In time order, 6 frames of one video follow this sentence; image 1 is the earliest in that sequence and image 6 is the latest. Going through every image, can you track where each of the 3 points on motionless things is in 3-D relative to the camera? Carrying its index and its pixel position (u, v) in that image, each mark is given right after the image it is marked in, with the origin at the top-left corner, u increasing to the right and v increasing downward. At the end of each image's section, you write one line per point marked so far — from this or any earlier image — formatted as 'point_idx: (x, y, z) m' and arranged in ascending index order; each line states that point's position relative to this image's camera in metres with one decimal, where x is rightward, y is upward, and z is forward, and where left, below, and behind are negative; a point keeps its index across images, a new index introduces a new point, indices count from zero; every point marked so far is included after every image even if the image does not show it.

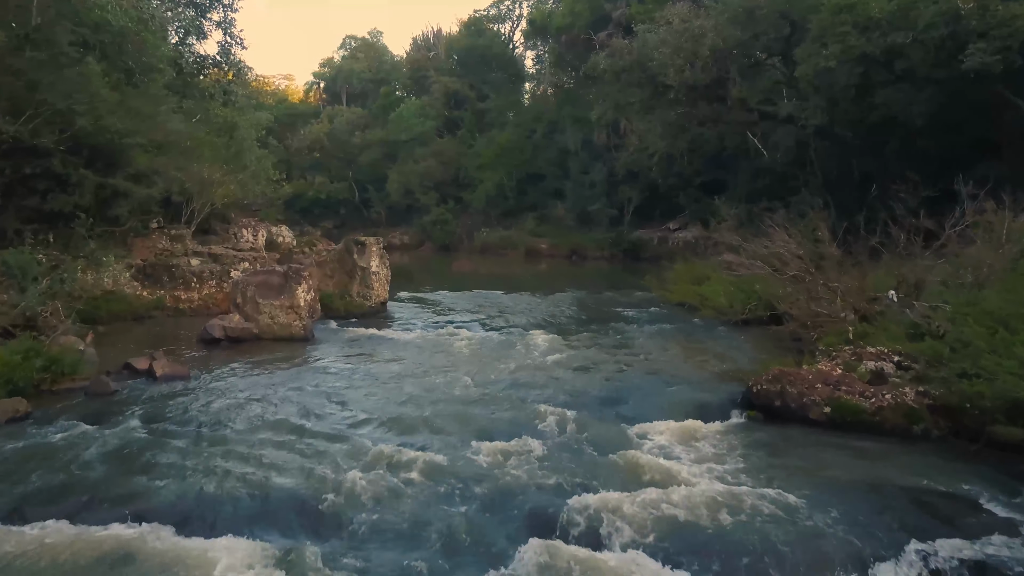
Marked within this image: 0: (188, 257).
0: (-7.0, +0.7, +18.2) m
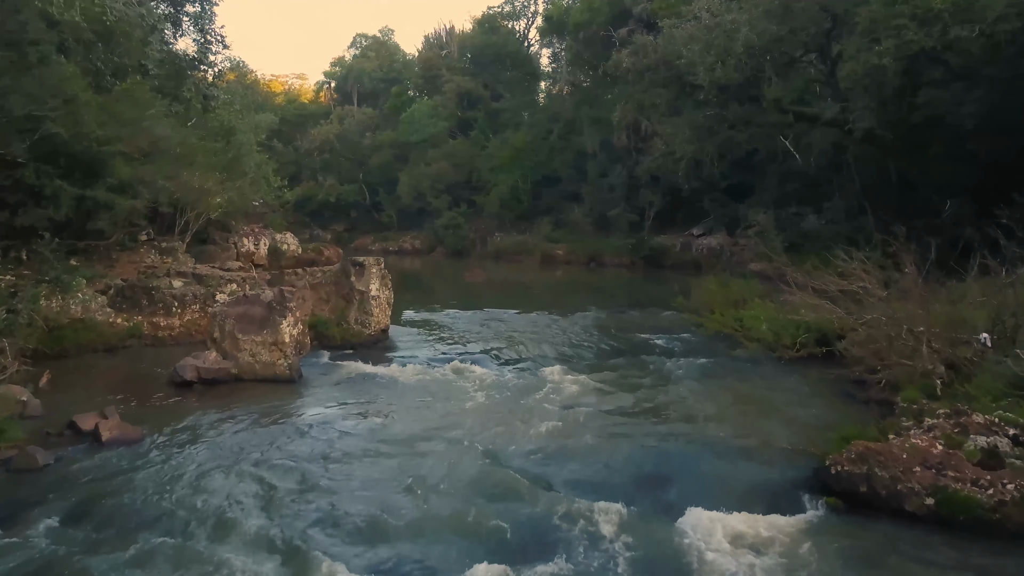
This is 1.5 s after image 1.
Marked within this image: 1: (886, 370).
0: (-6.7, +0.2, +16.5) m
1: (+4.6, -1.0, +10.3) m
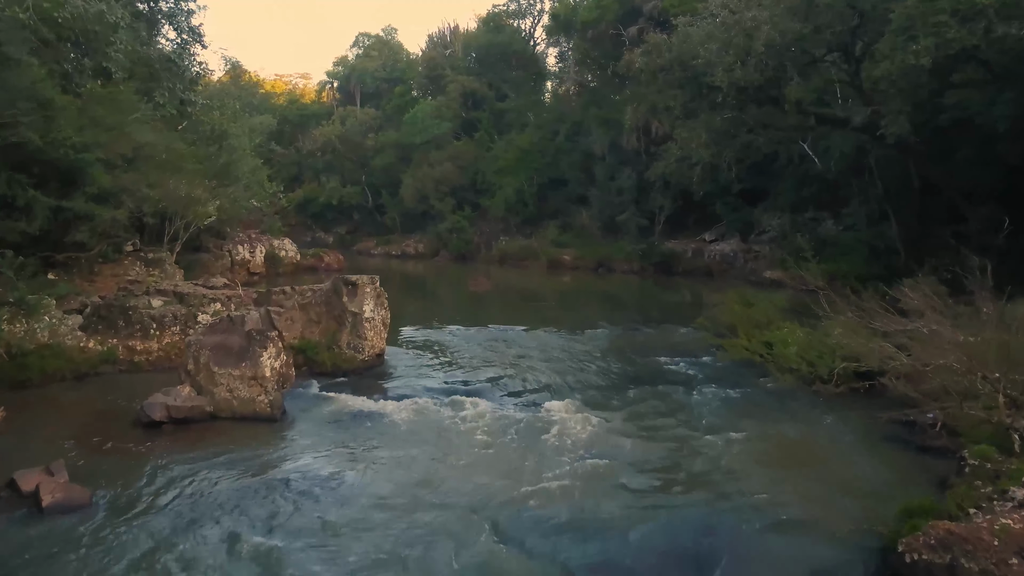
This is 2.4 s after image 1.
0: (-6.6, -0.1, +15.3) m
1: (+4.6, -1.4, +9.0) m
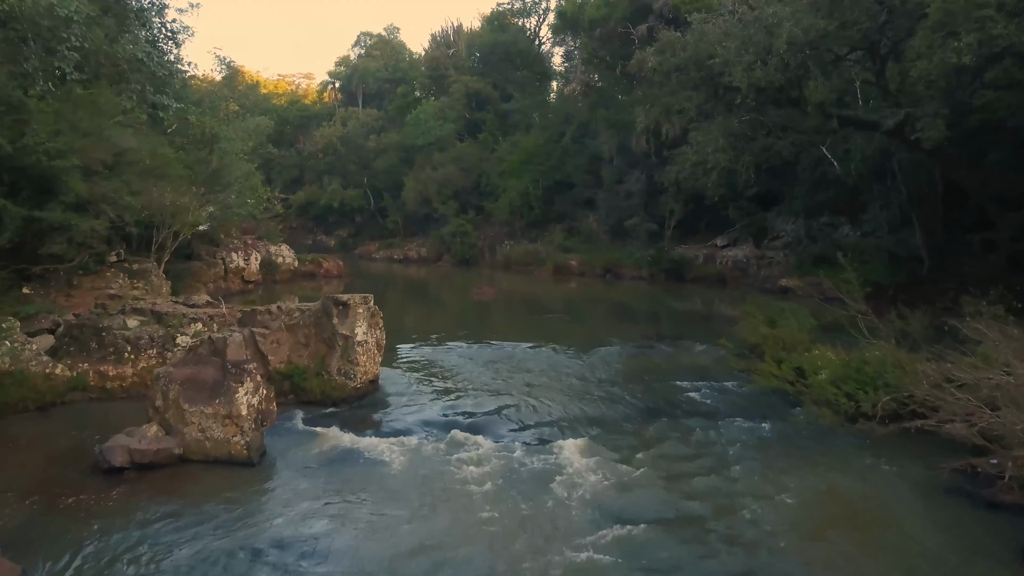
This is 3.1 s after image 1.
0: (-6.5, -0.5, +14.1) m
1: (+4.7, -1.7, +7.8) m
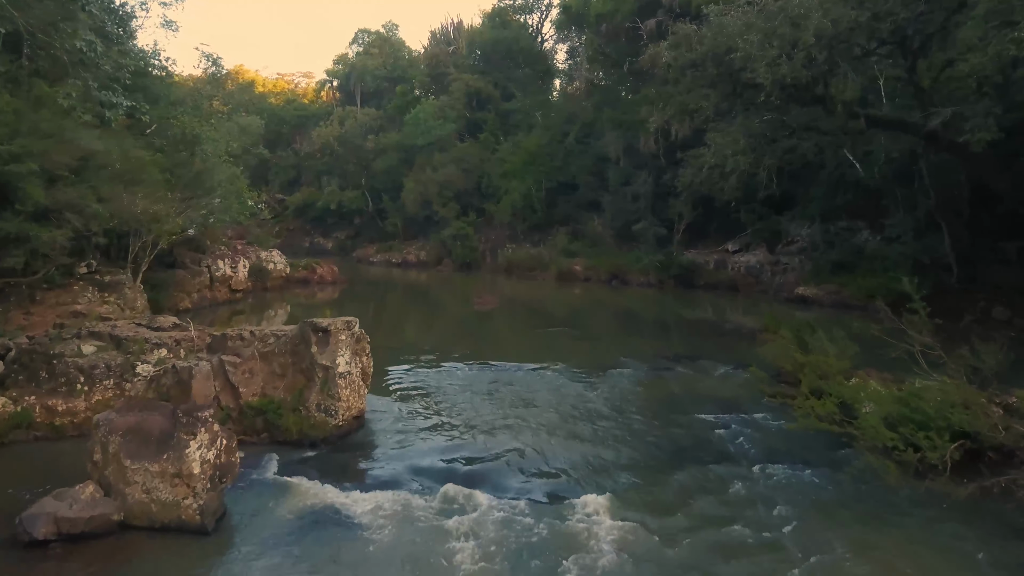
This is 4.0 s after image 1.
0: (-6.4, -0.8, +12.6) m
1: (+4.7, -2.0, +6.2) m
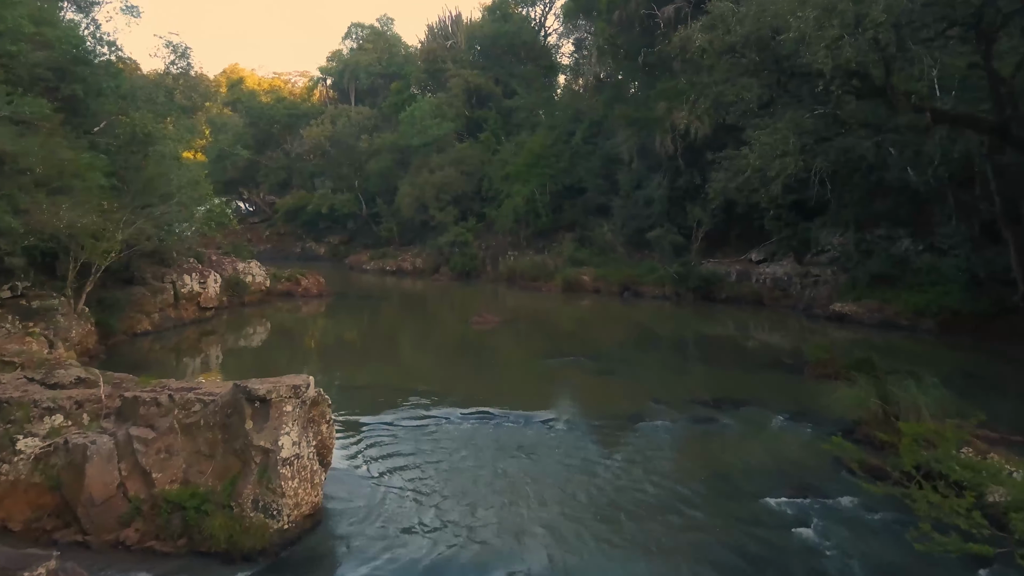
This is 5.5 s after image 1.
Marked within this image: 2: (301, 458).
0: (-6.3, -1.3, +9.5) m
1: (+4.8, -2.5, +3.2) m
2: (-2.1, -1.7, +8.5) m
